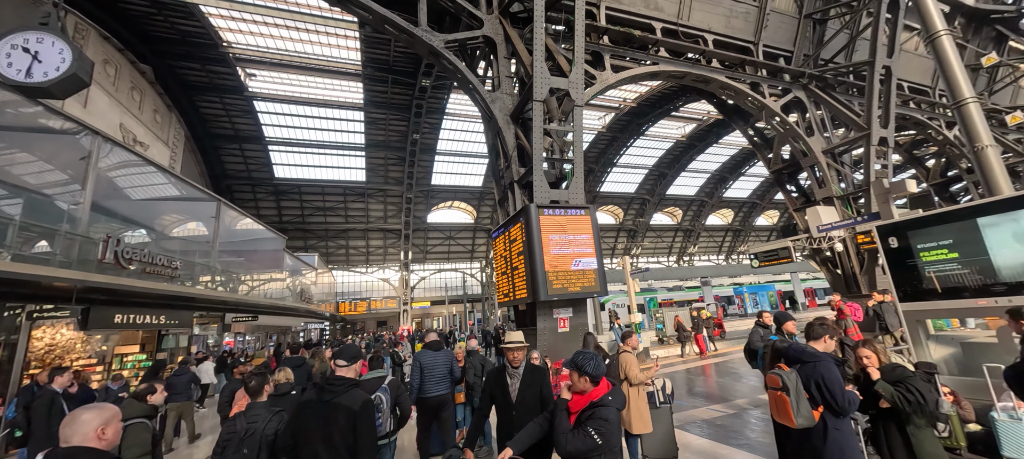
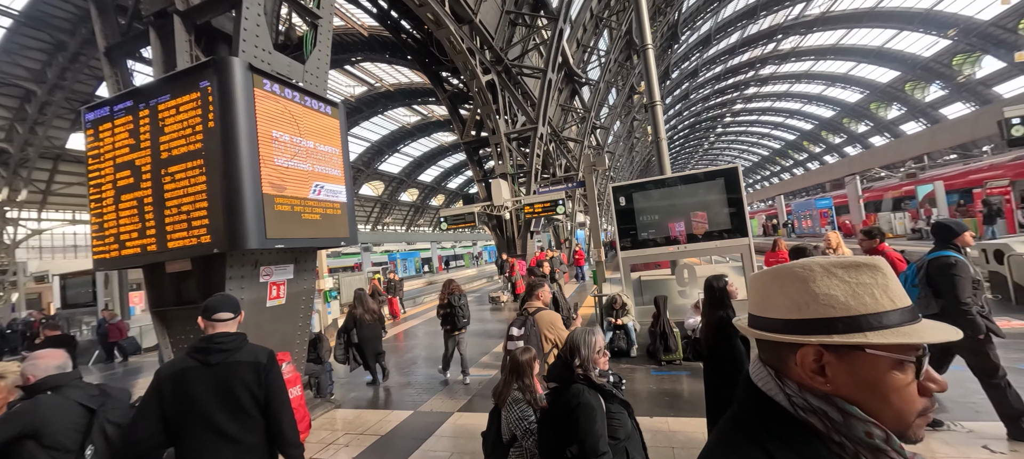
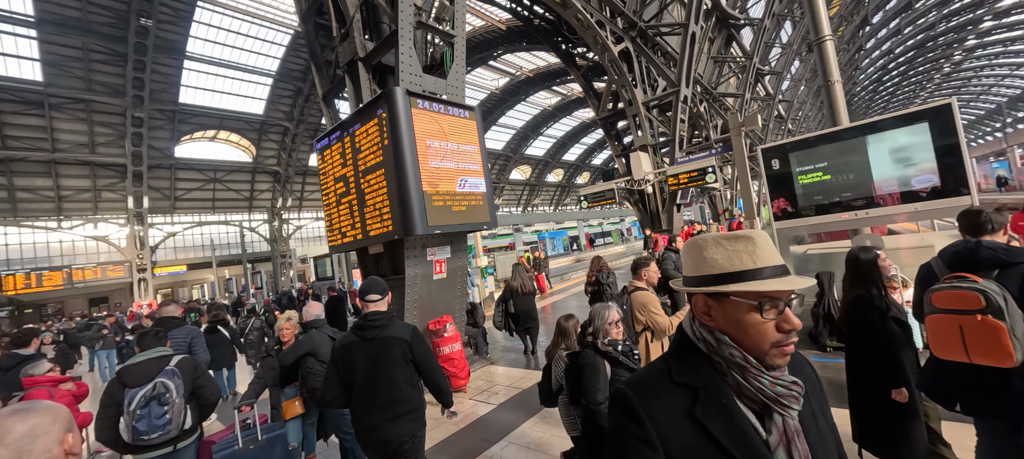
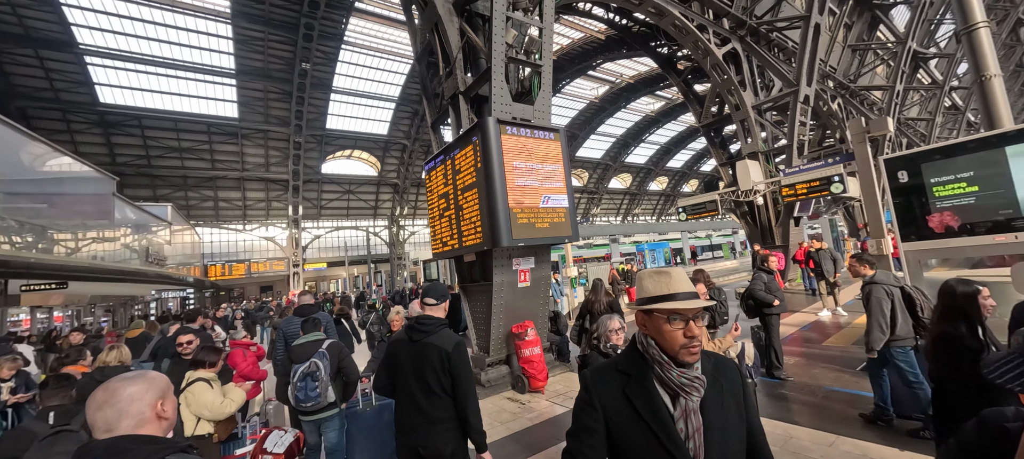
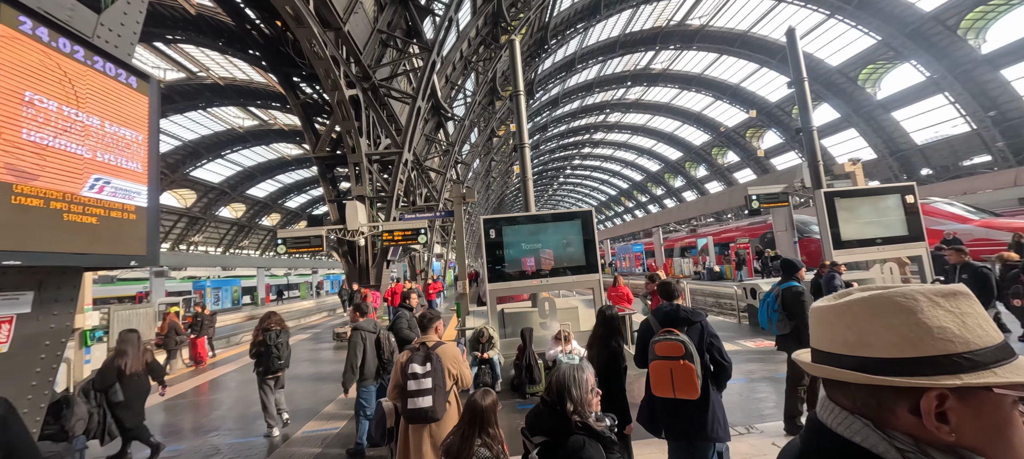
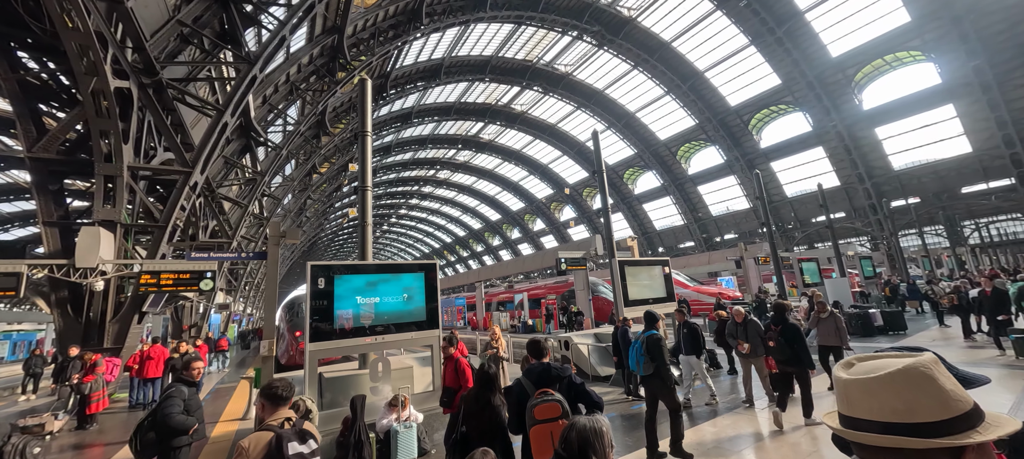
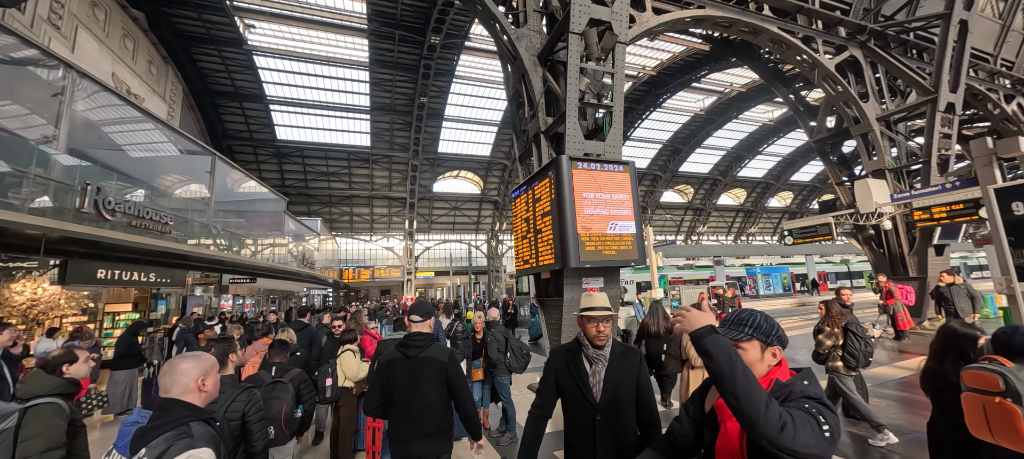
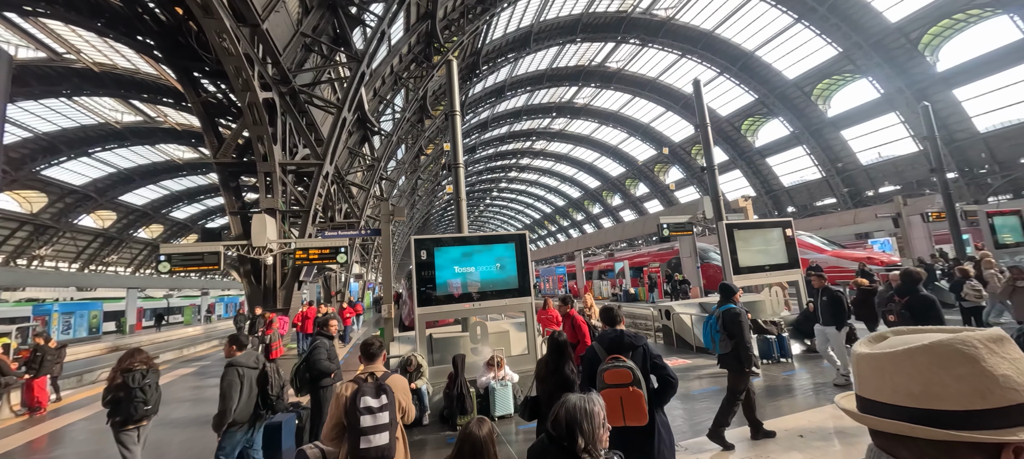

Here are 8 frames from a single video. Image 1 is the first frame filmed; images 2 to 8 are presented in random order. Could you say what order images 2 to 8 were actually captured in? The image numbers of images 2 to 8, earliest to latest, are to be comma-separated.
7, 4, 3, 2, 5, 8, 6
